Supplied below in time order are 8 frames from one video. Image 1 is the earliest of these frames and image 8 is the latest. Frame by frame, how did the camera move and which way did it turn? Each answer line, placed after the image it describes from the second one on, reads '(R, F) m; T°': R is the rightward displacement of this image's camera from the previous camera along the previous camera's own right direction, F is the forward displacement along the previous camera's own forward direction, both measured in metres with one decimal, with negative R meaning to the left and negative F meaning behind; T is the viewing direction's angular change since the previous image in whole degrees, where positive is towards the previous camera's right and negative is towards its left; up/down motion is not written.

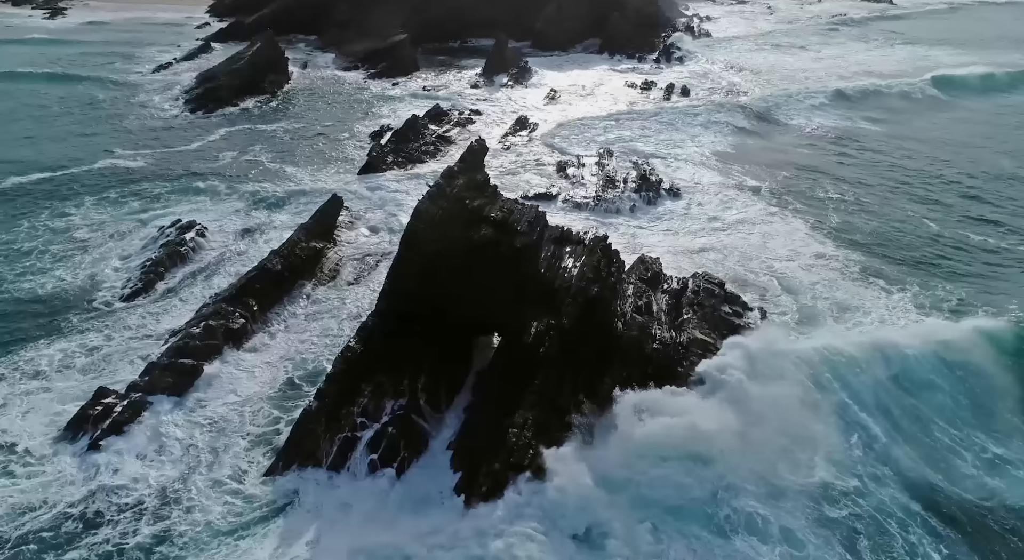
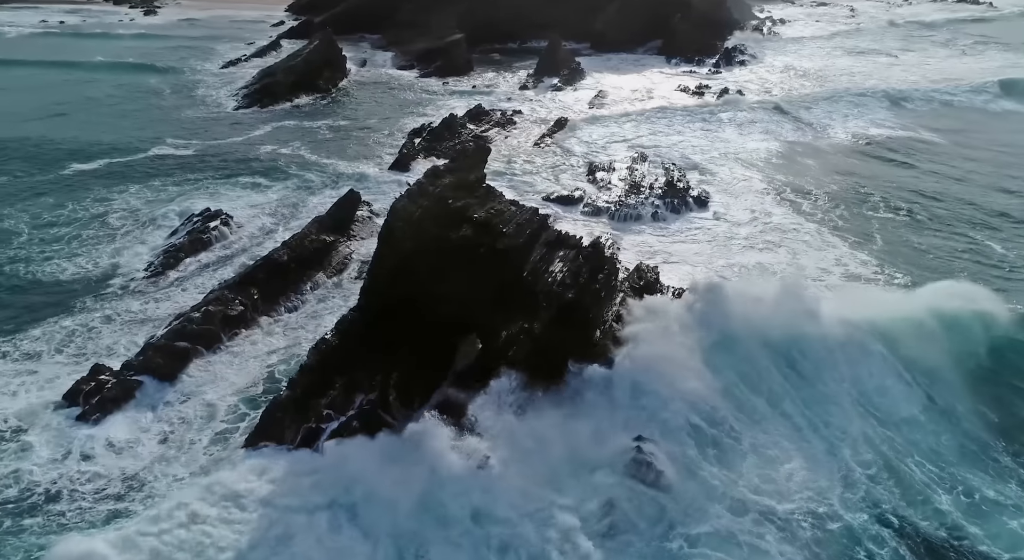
(+1.9, +0.1) m; -6°
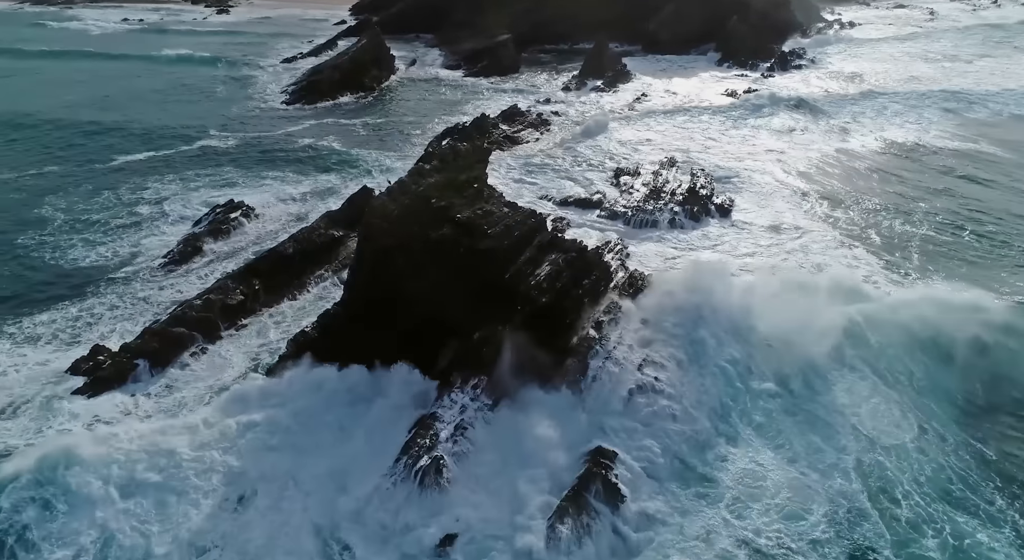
(+1.7, +0.2) m; -5°
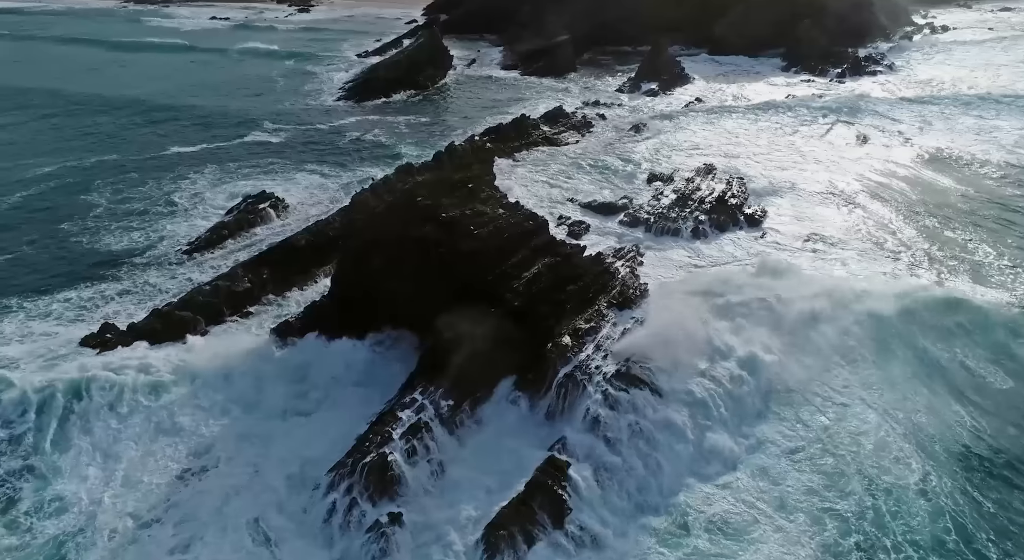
(+2.0, +0.2) m; -6°
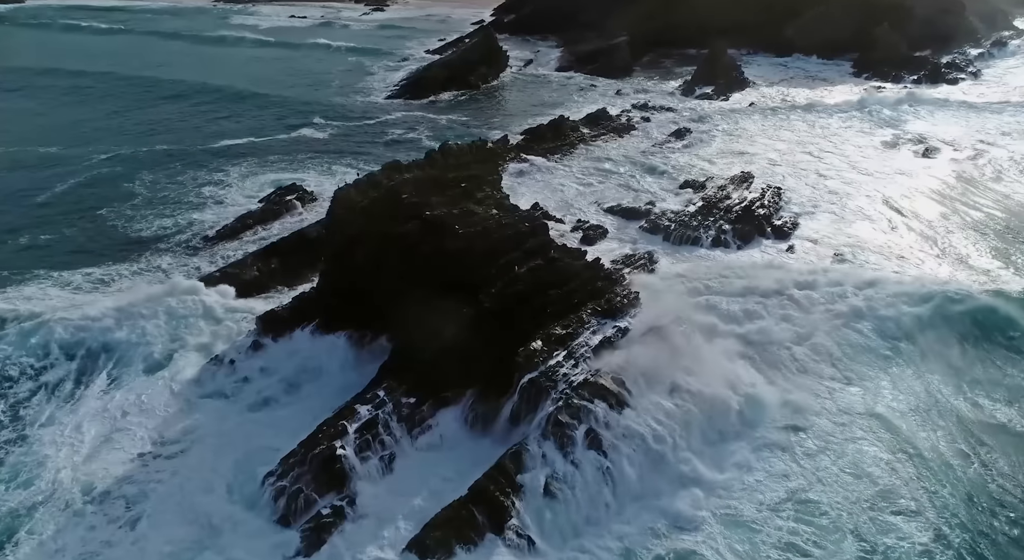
(+2.0, +0.3) m; -6°
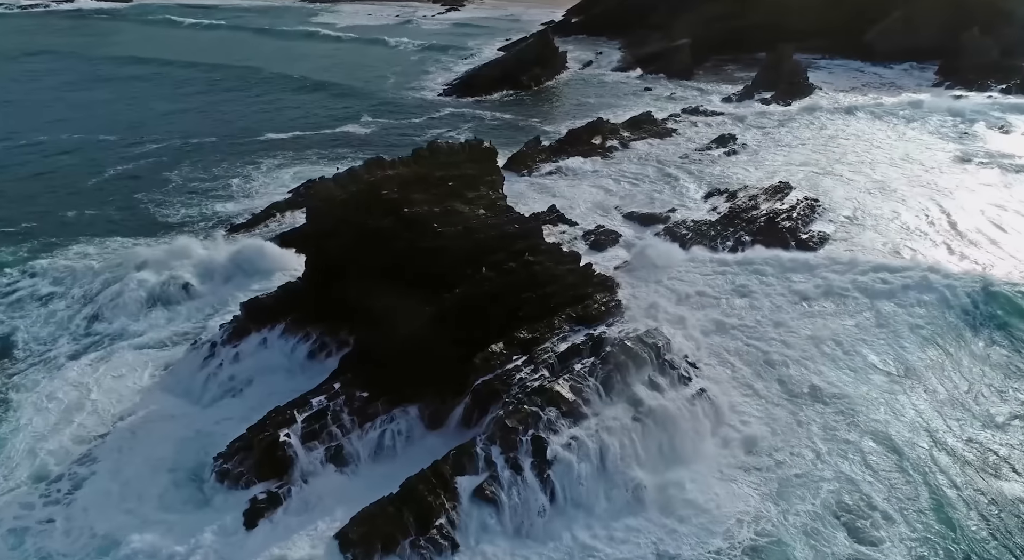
(+2.2, +0.3) m; -7°
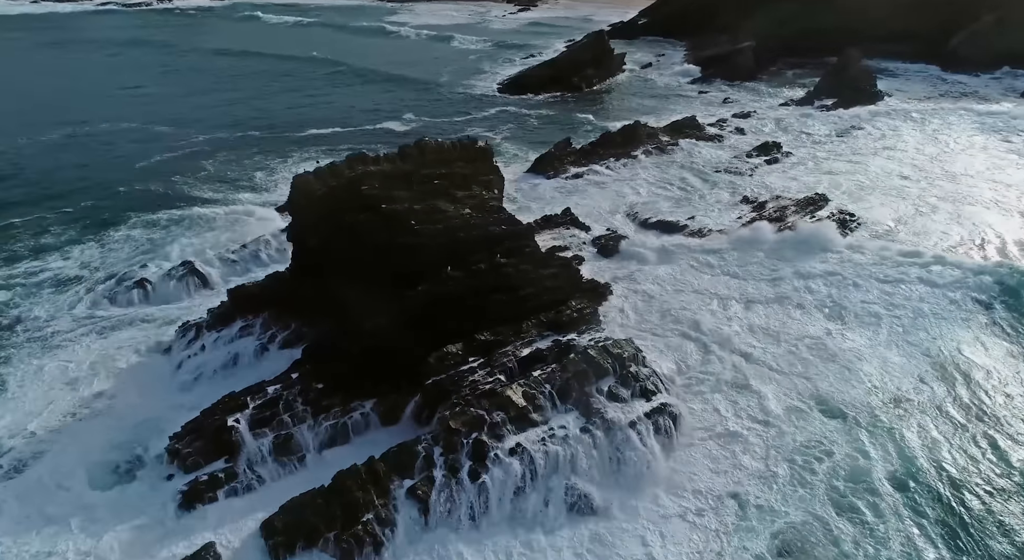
(+2.2, +0.3) m; -7°
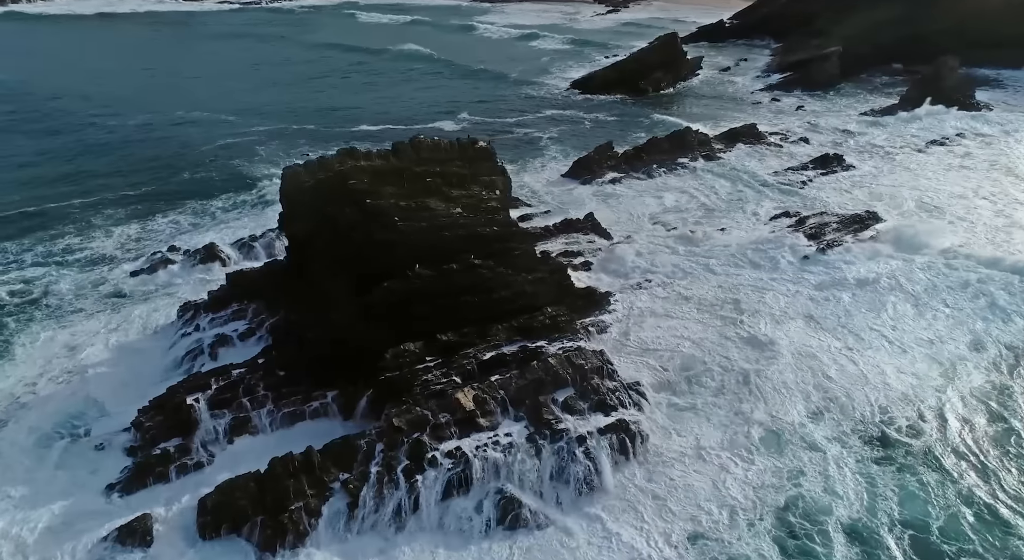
(+2.5, +0.4) m; -8°
